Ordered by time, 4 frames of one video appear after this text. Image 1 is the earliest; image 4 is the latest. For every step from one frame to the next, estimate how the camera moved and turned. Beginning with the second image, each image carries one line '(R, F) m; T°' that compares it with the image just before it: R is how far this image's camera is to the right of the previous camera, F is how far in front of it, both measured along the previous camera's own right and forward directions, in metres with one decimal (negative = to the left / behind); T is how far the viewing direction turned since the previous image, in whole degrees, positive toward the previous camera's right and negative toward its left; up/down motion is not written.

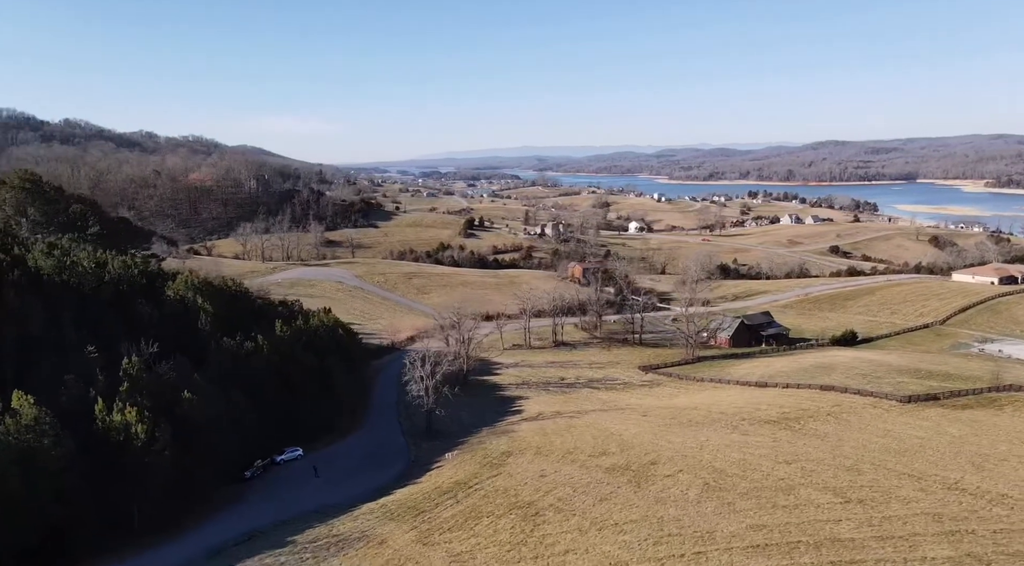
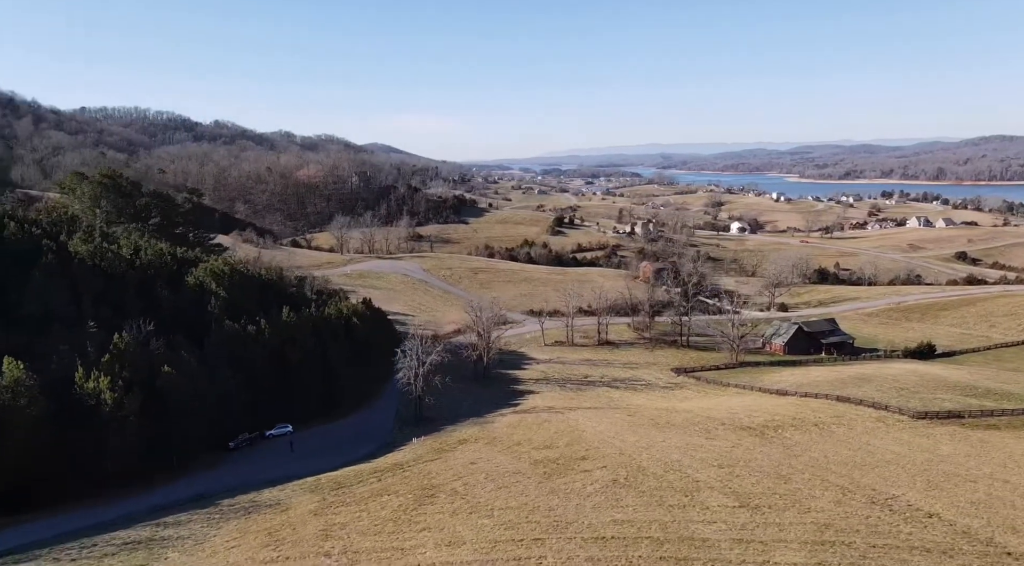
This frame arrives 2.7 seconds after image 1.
(+7.7, -0.8) m; -9°
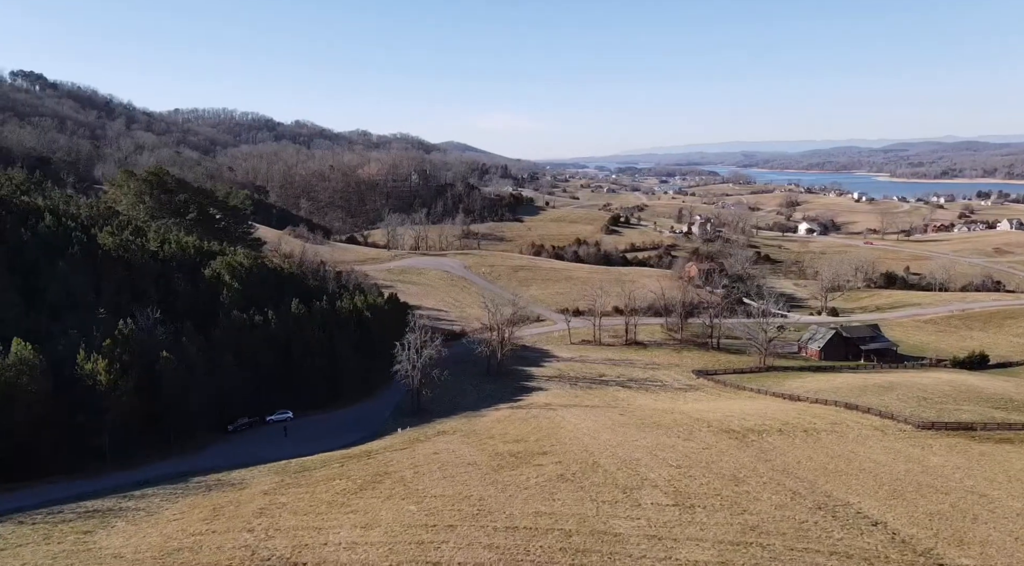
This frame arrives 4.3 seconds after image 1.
(+4.8, -0.6) m; -6°
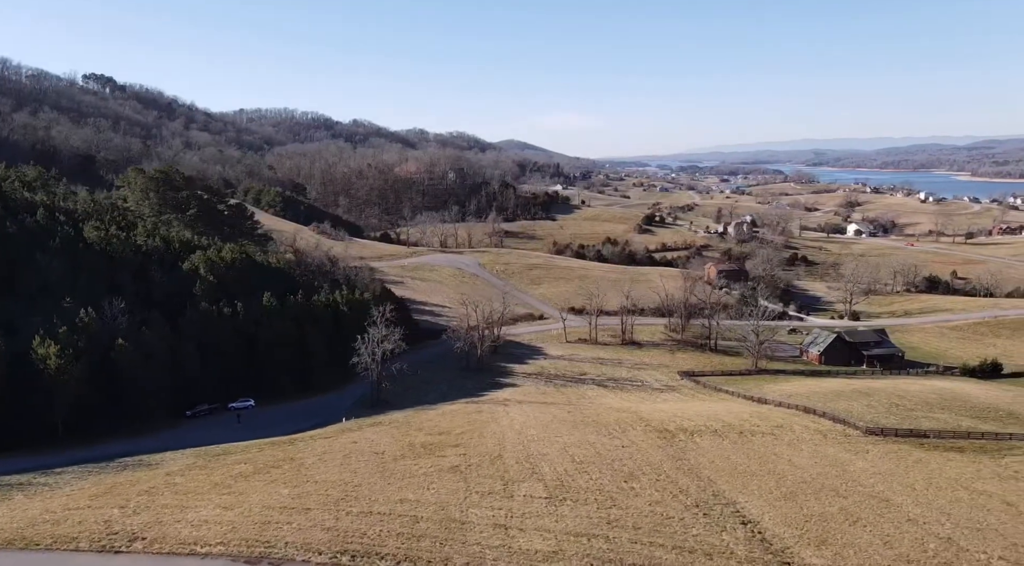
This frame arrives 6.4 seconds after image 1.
(+6.5, -0.7) m; -5°
